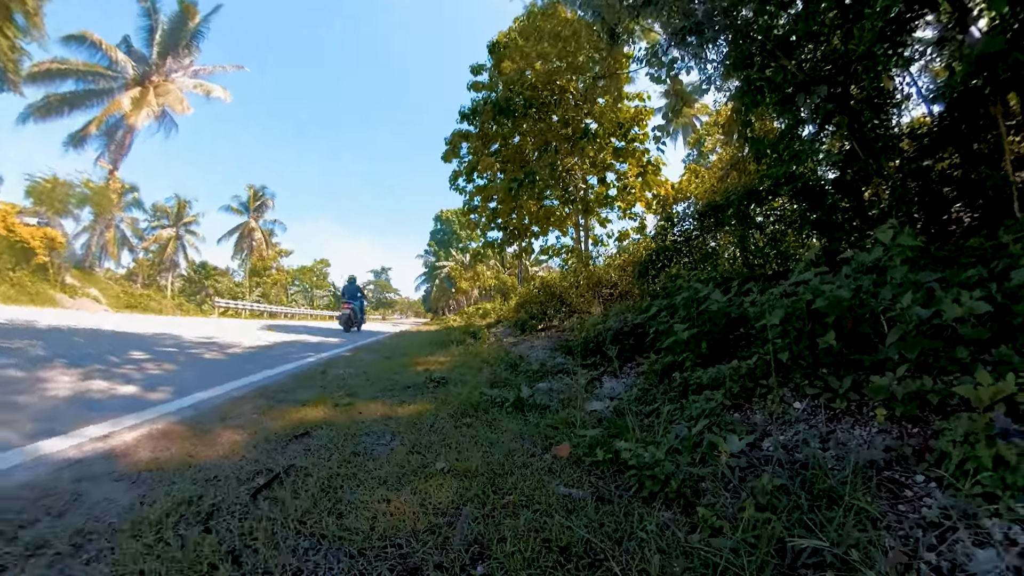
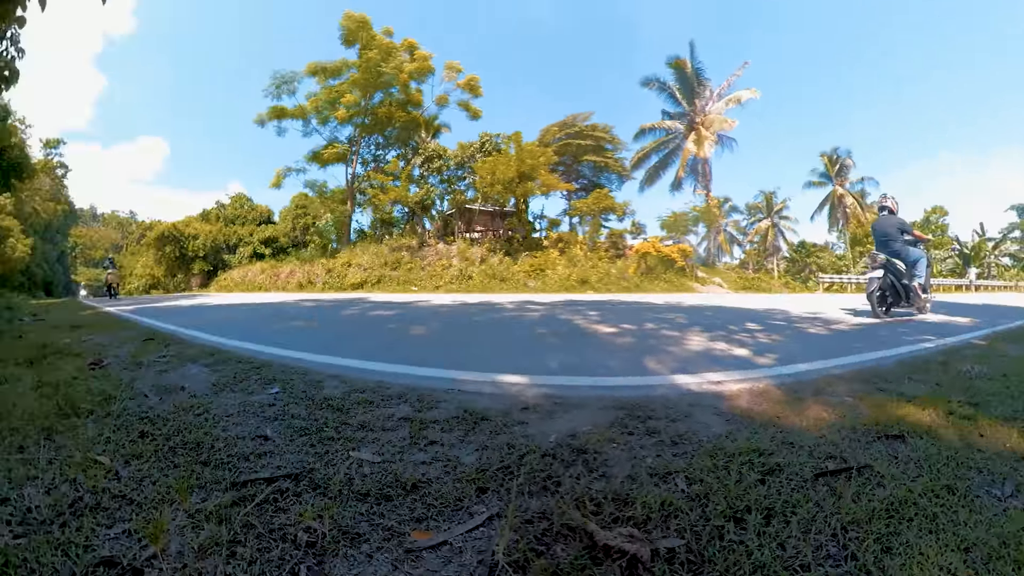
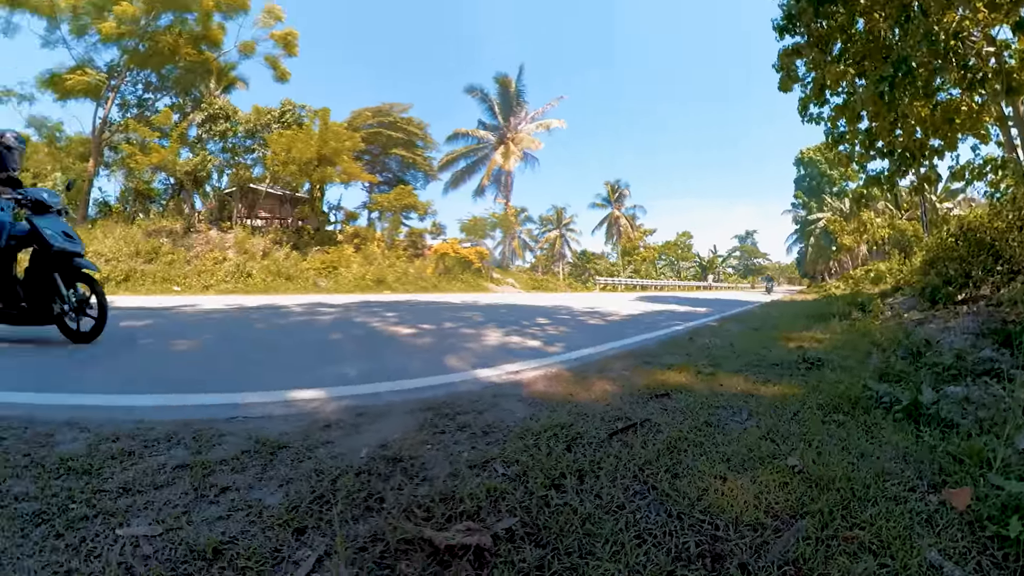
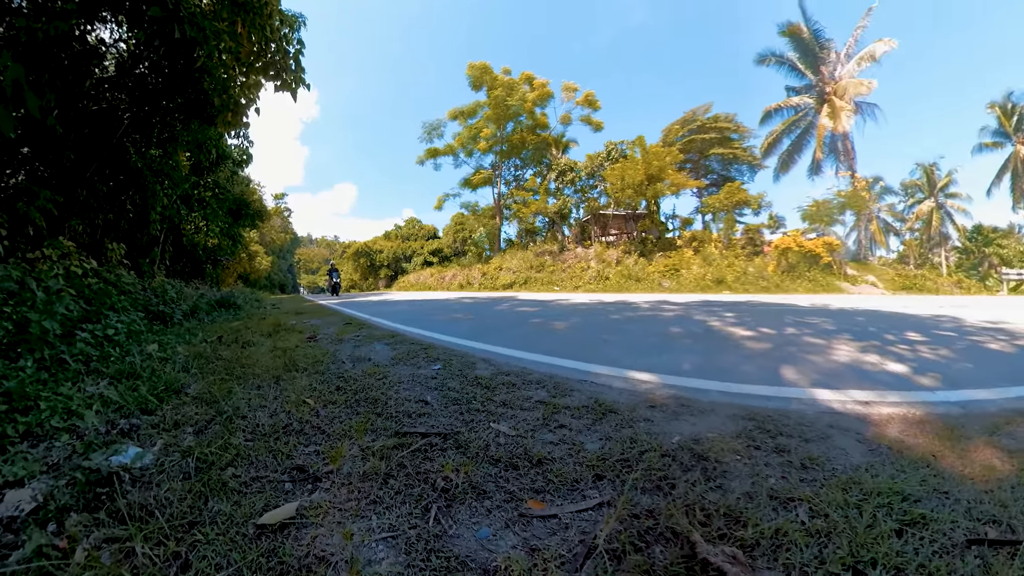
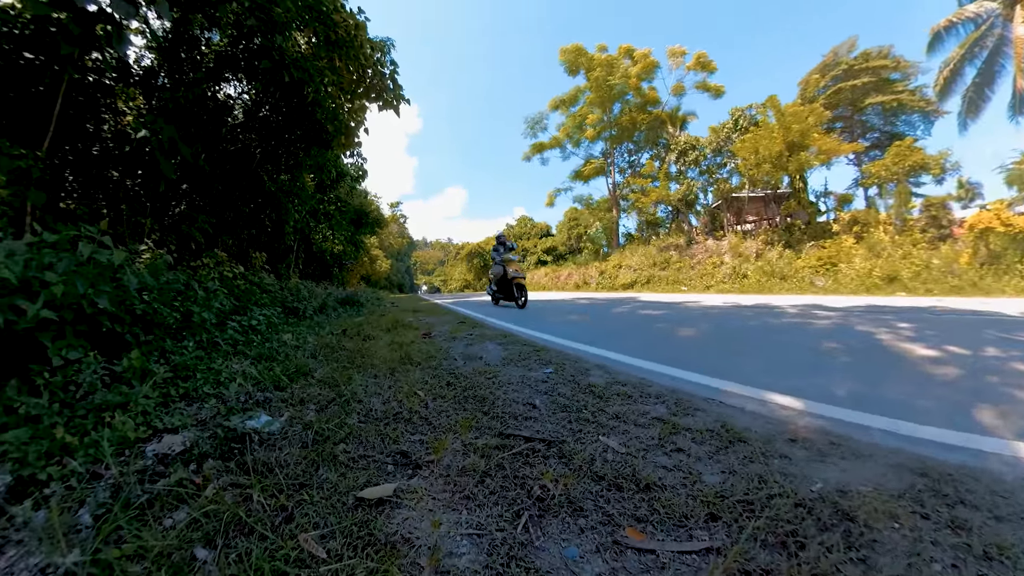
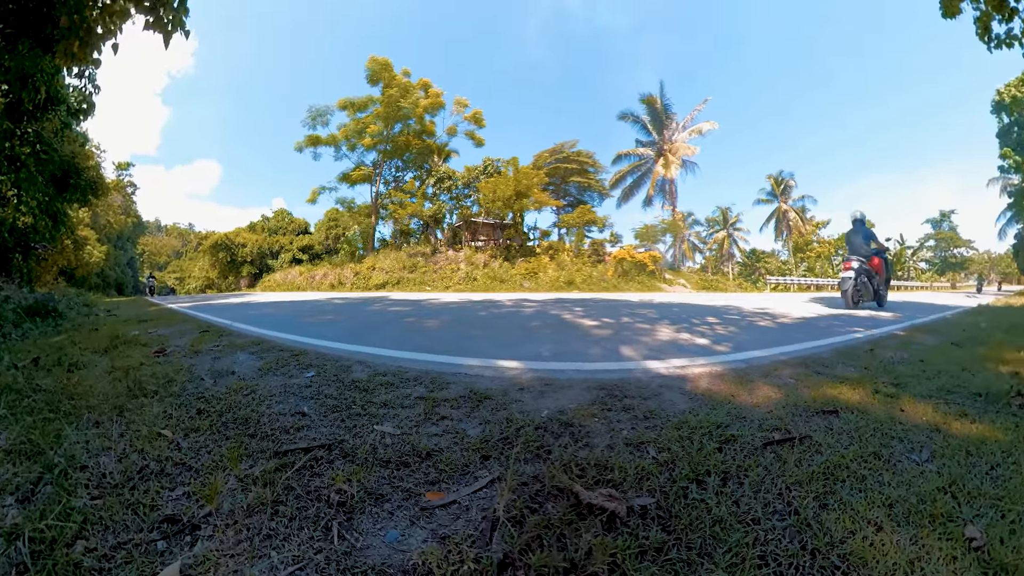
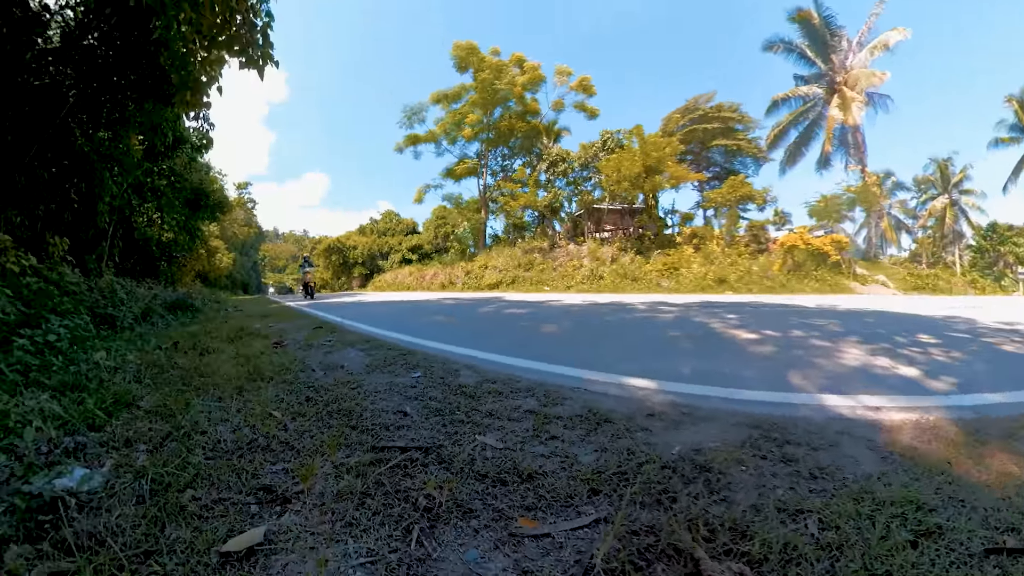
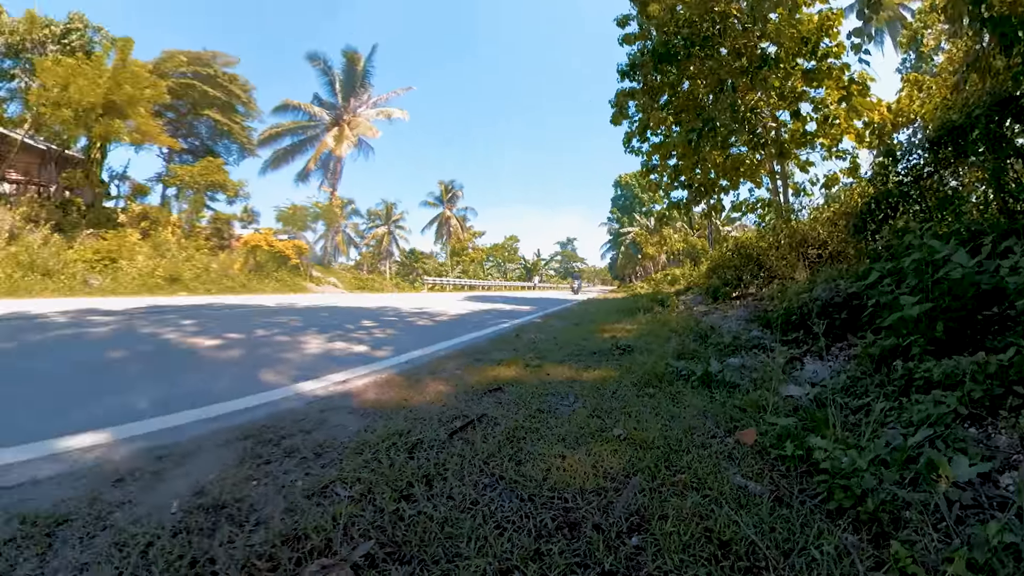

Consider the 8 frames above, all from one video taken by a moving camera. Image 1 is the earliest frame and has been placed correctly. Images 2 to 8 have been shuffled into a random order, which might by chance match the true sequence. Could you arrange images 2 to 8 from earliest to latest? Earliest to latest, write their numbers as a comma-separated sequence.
8, 3, 2, 7, 5, 4, 6
